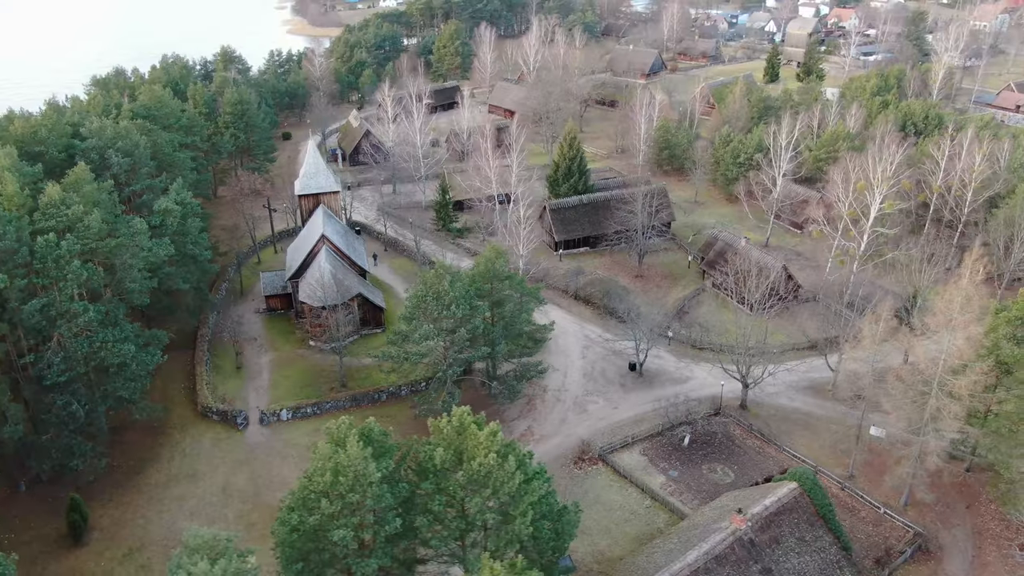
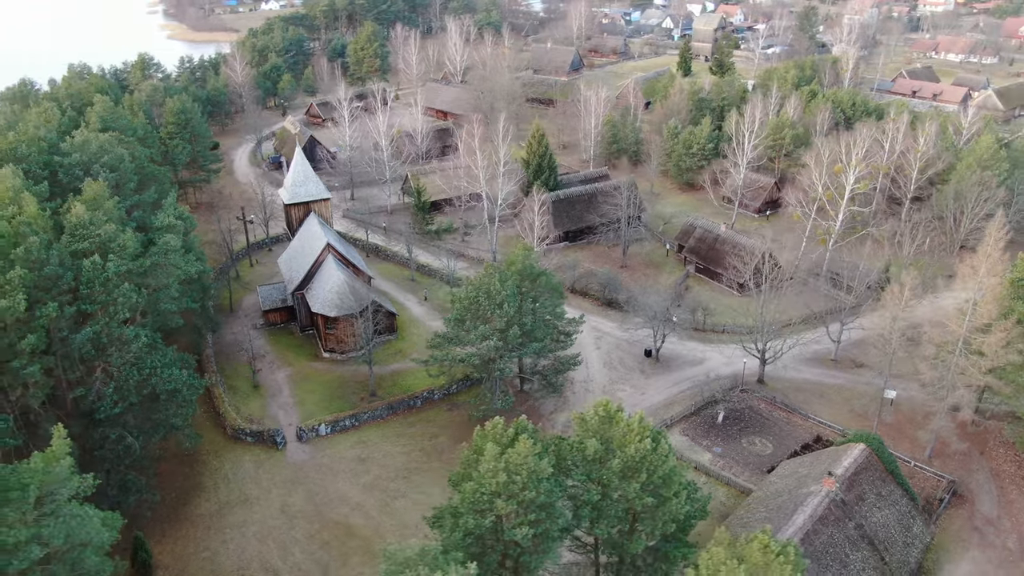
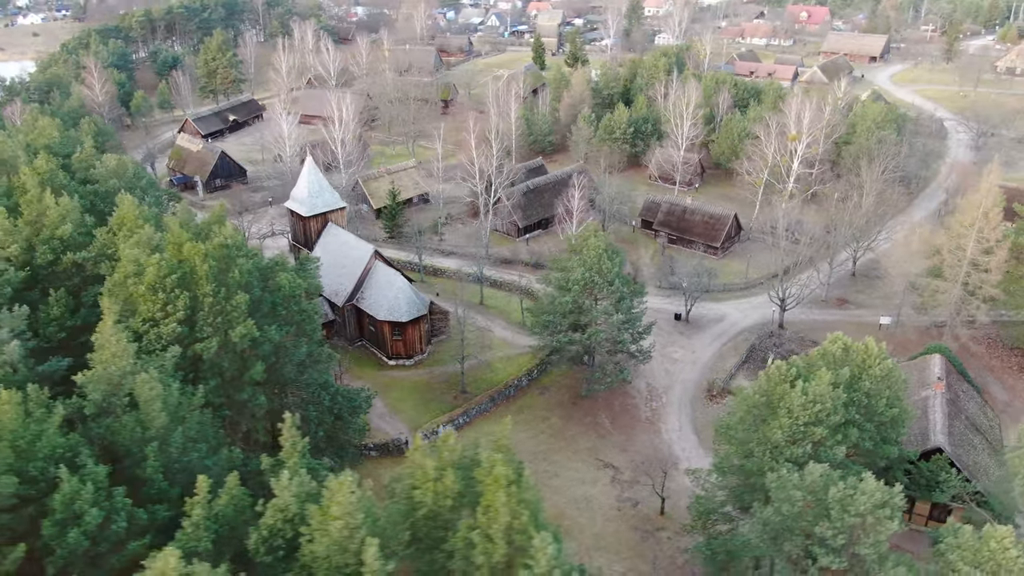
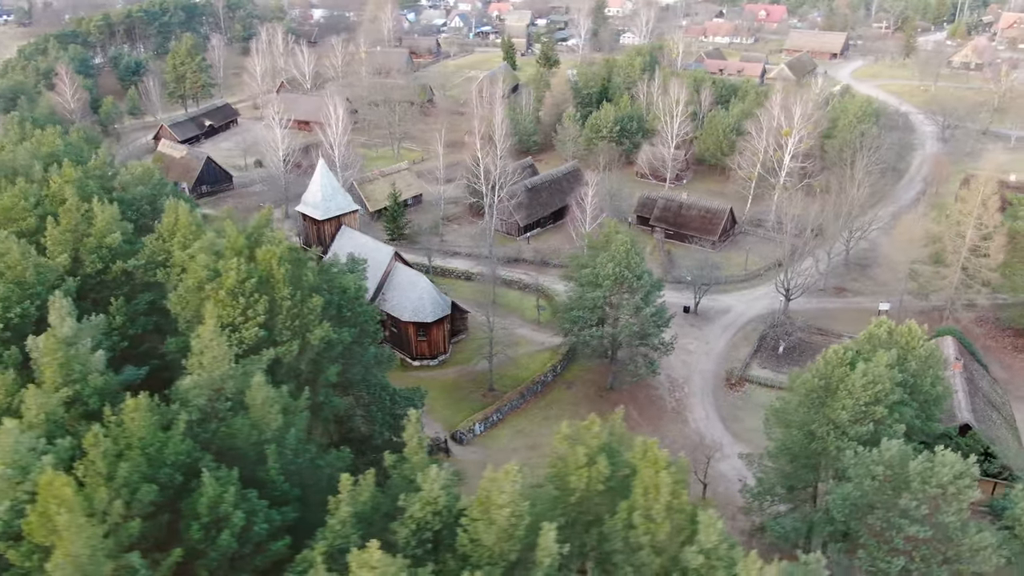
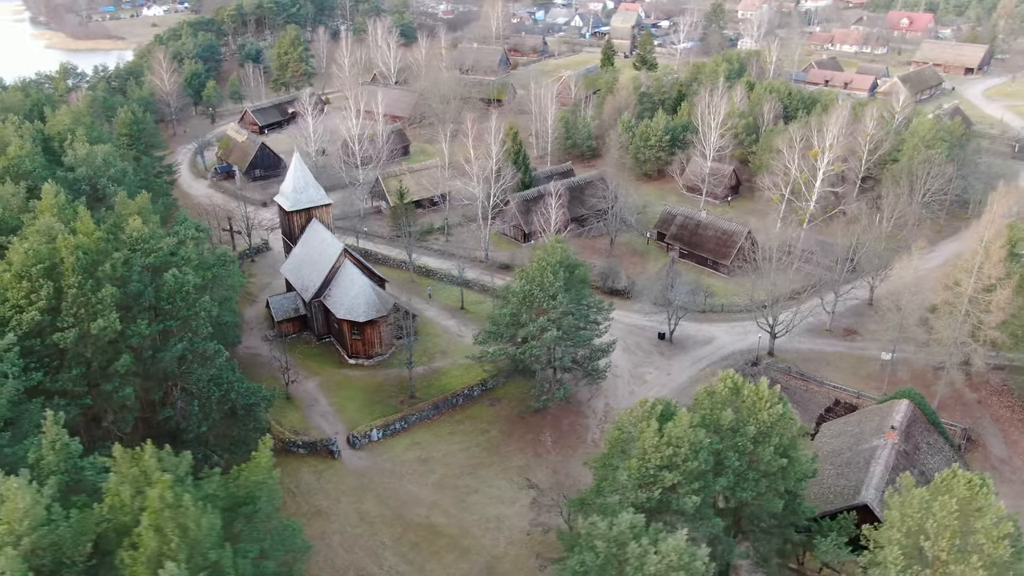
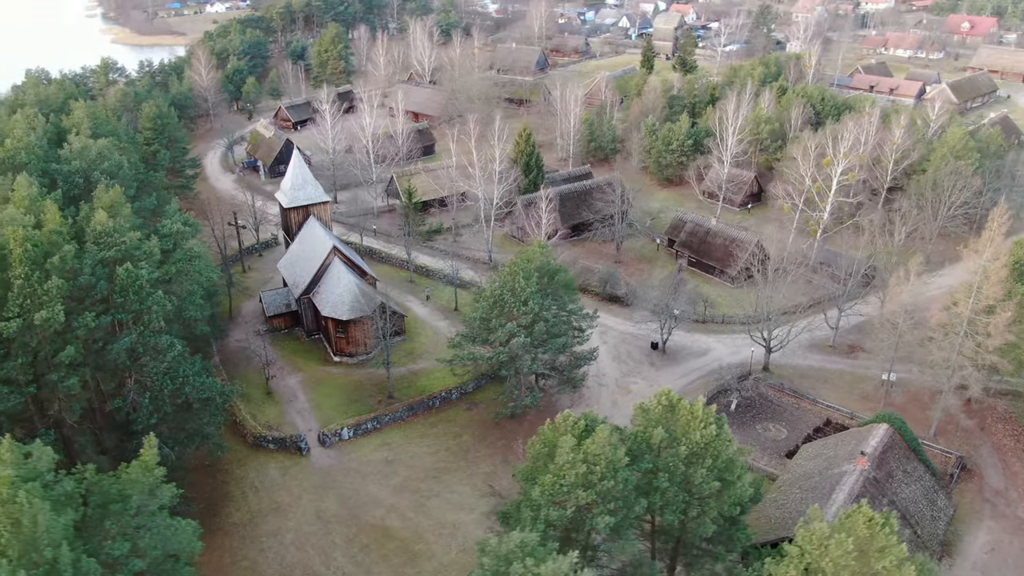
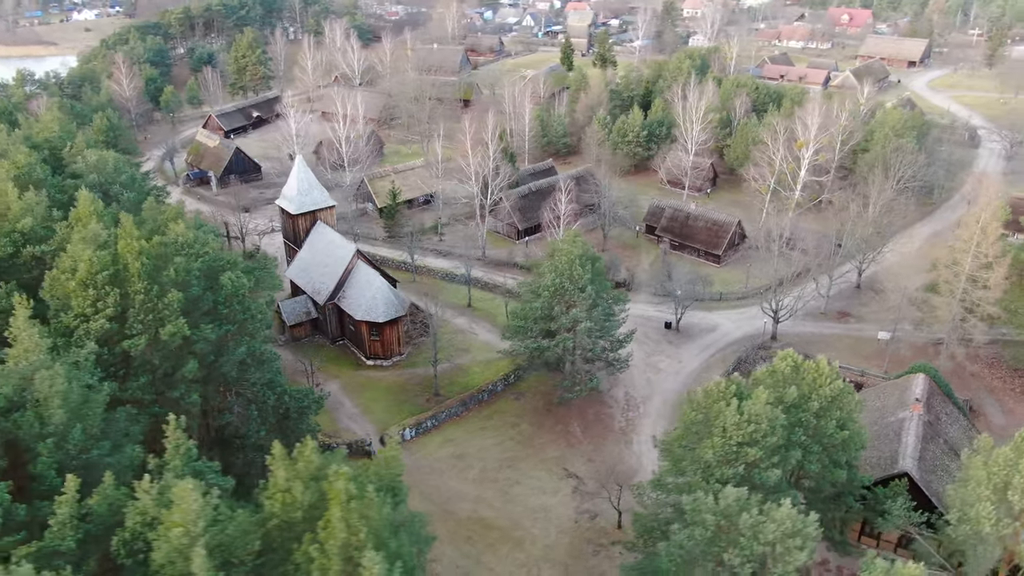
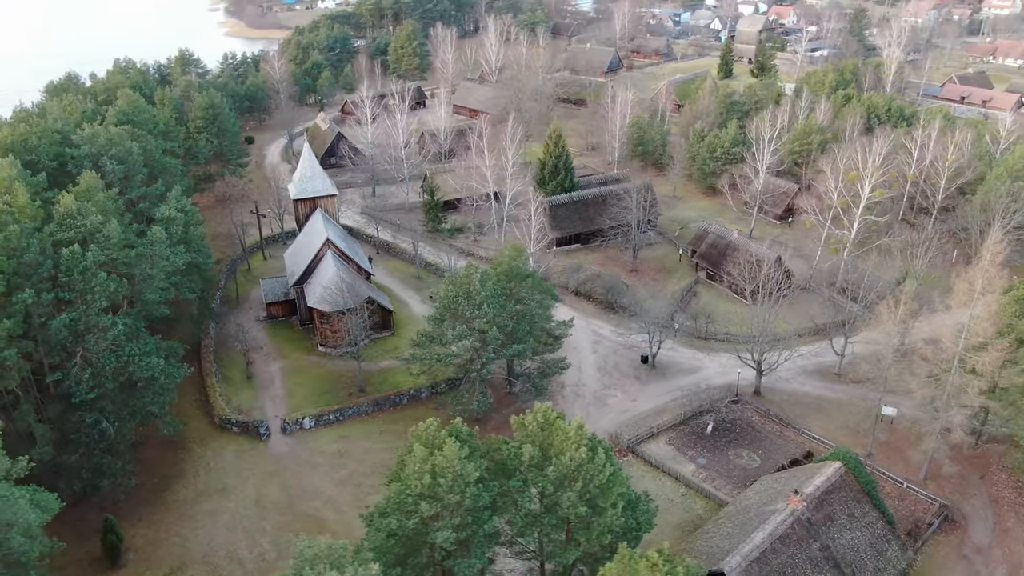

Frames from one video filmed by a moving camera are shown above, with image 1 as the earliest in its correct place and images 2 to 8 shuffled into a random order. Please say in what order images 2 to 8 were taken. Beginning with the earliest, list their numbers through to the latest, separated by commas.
8, 2, 6, 5, 7, 3, 4
